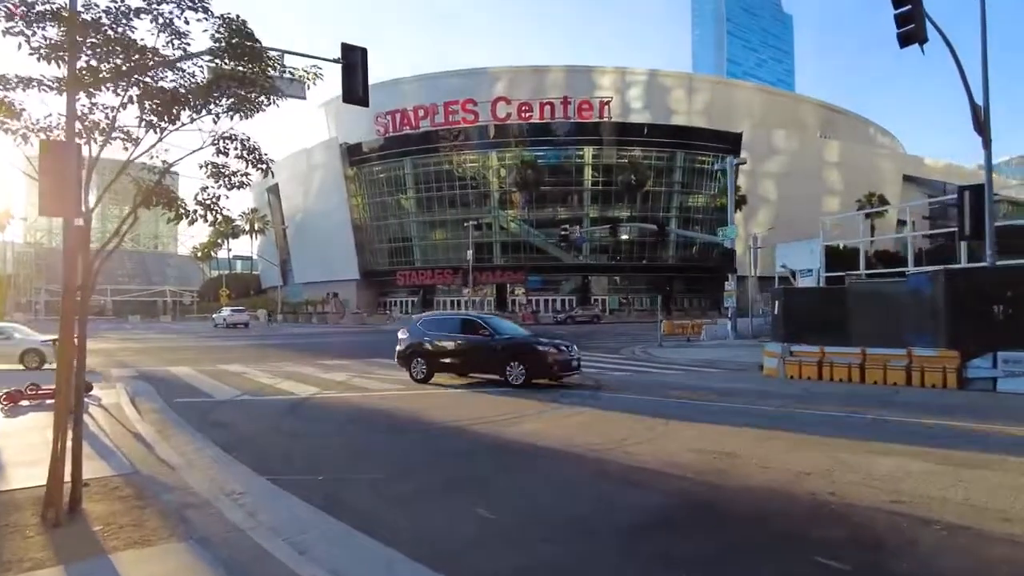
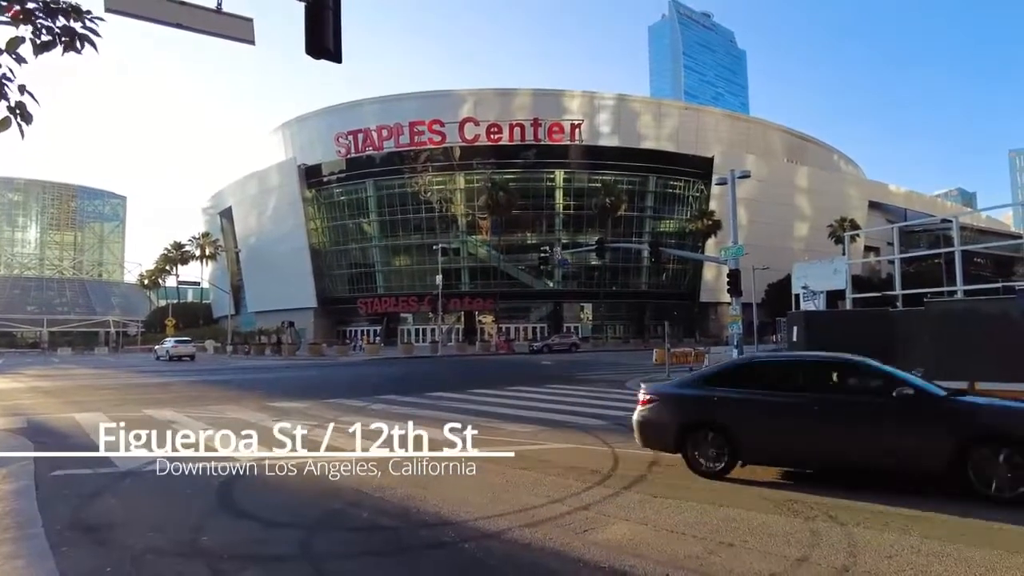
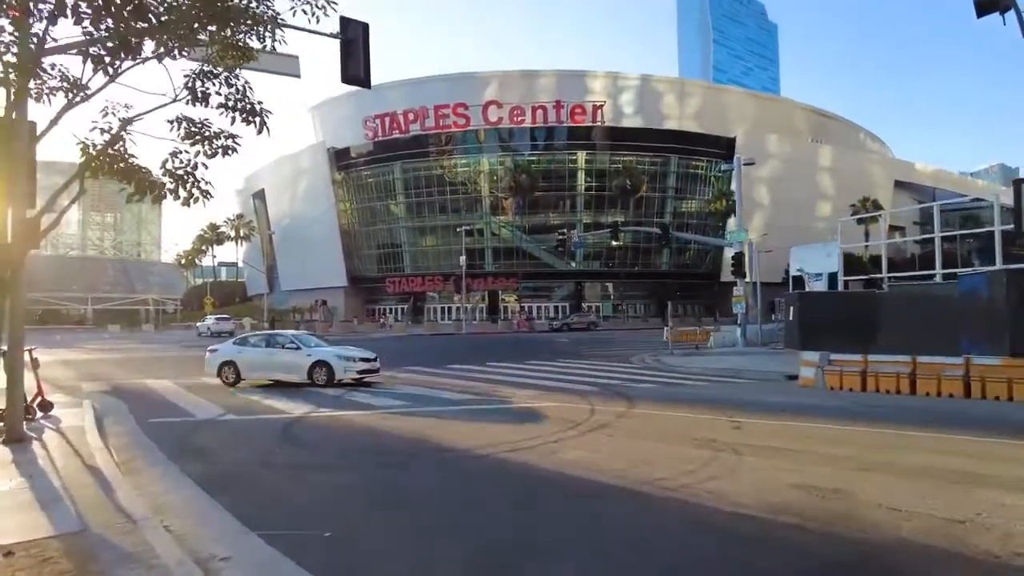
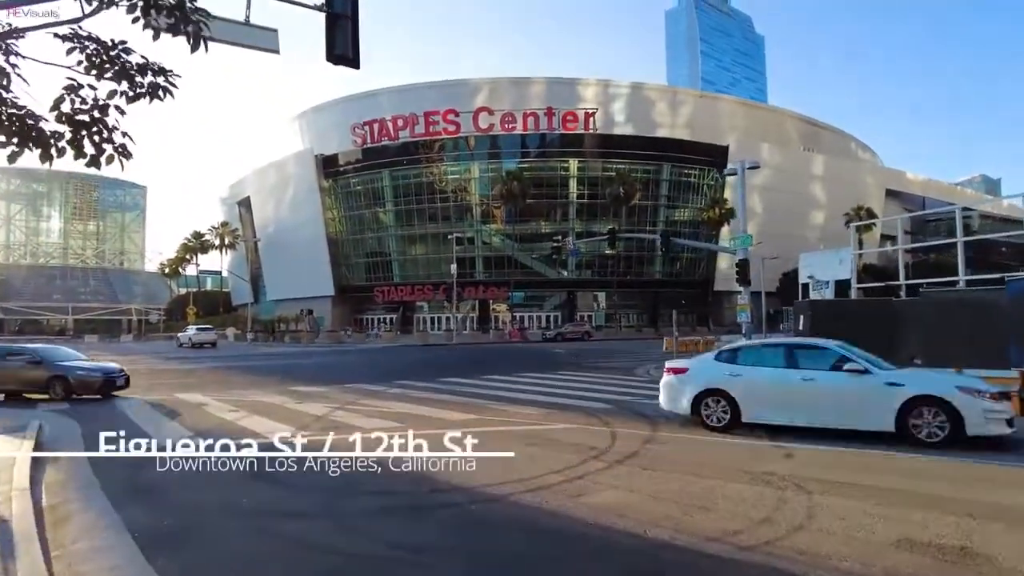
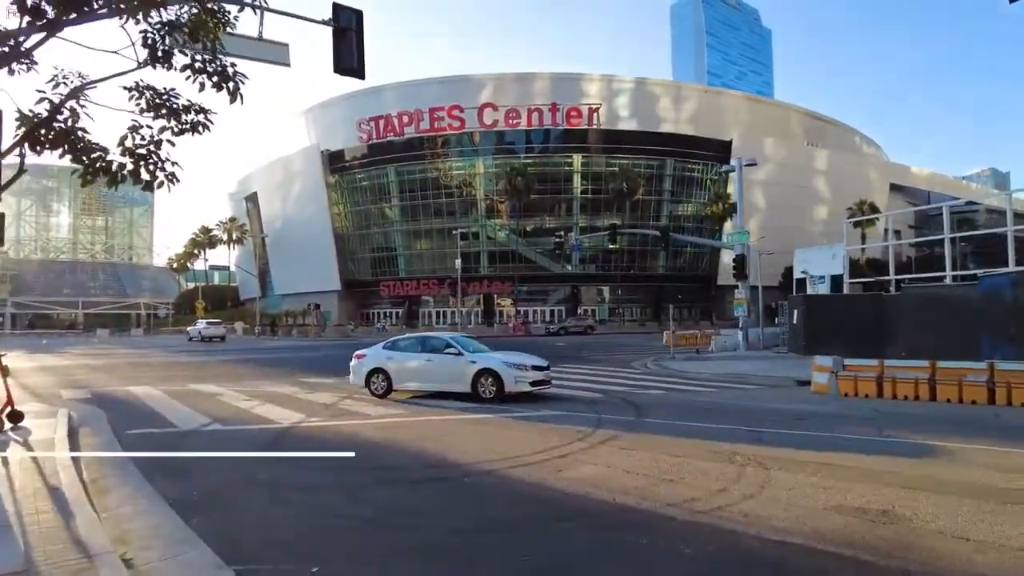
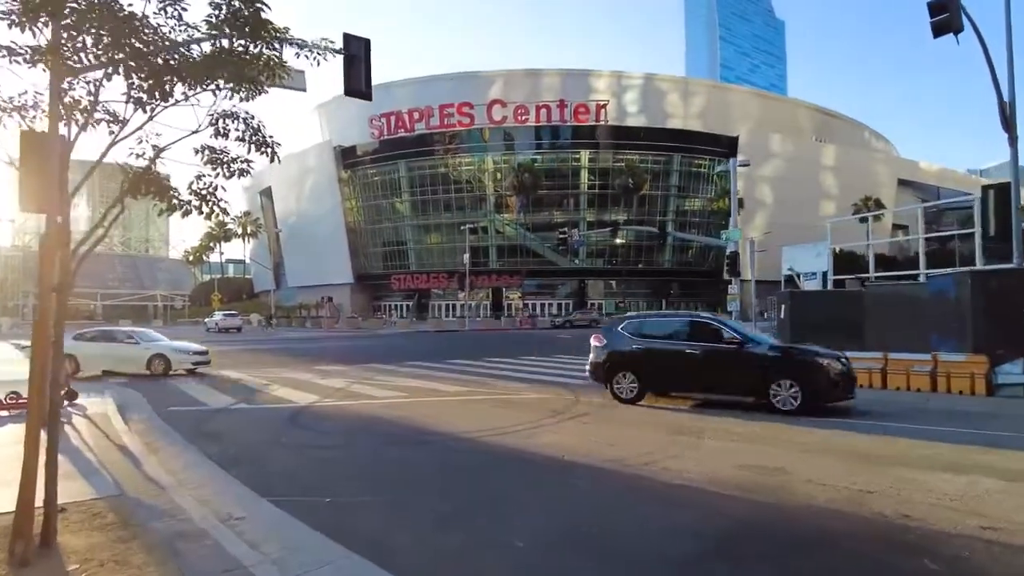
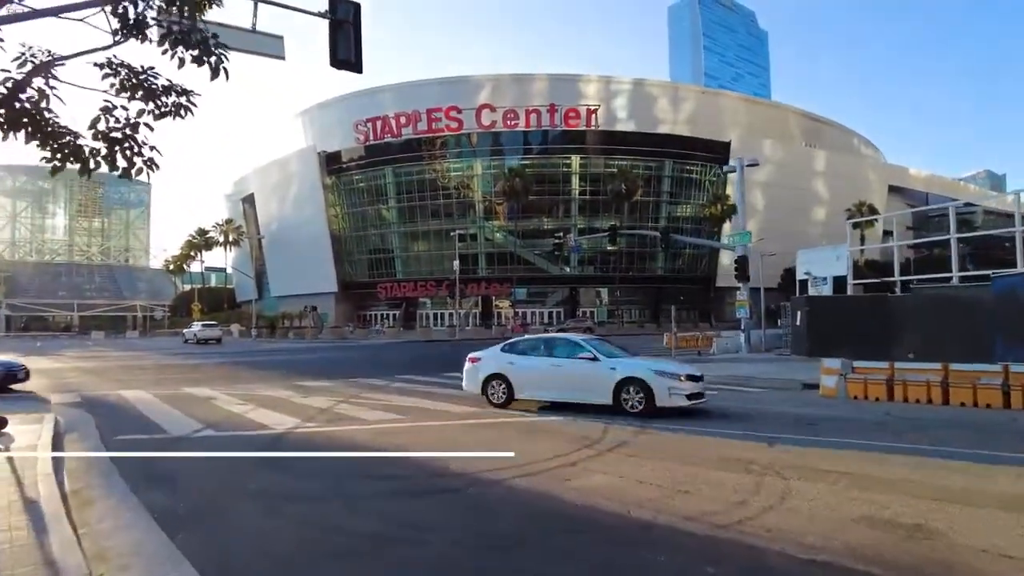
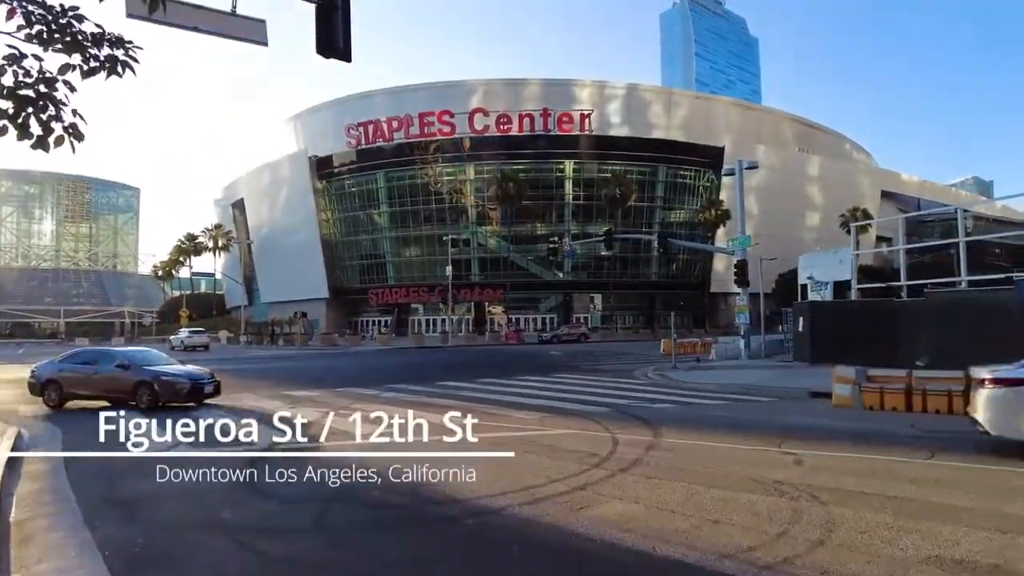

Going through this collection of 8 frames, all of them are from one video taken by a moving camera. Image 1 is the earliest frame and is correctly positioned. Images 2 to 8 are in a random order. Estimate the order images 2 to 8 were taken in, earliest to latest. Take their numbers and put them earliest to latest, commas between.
6, 3, 5, 7, 4, 8, 2
